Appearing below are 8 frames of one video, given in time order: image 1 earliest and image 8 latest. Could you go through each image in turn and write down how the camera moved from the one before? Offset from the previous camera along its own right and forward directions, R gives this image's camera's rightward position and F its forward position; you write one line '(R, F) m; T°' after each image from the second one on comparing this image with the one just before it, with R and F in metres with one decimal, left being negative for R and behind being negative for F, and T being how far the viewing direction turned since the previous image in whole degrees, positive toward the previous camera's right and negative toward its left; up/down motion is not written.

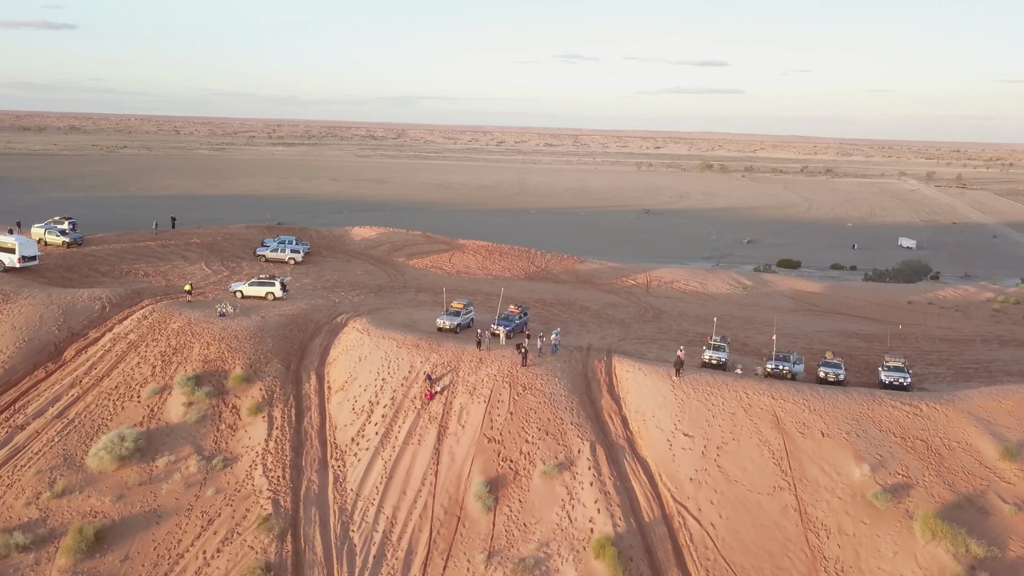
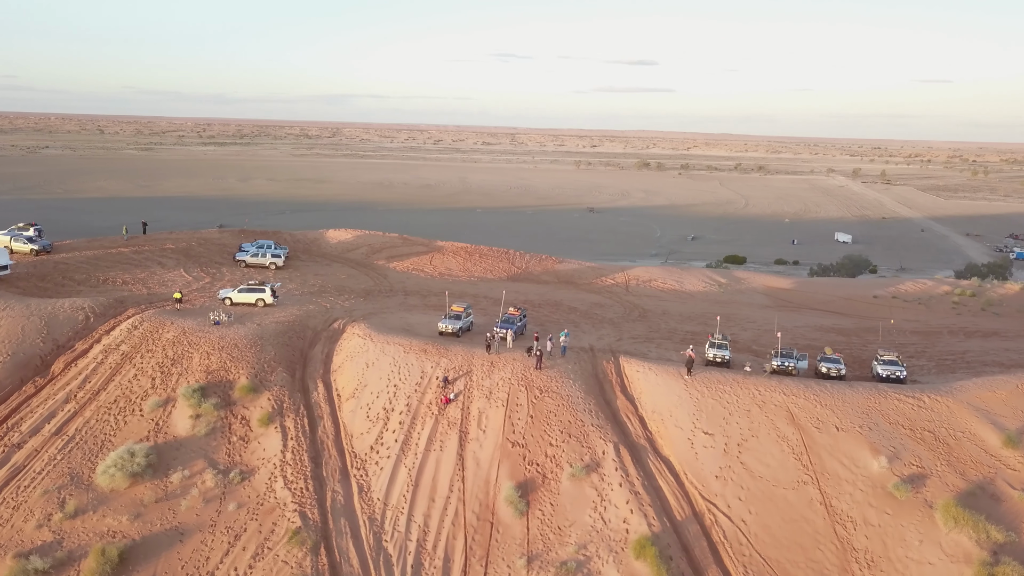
(-2.1, +0.1) m; +4°
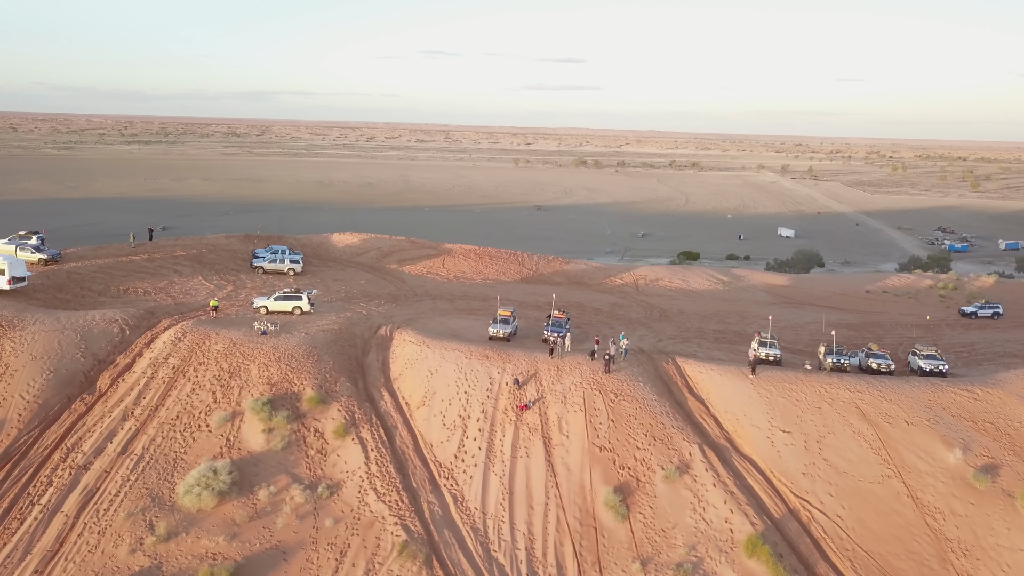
(-3.8, +0.1) m; +5°
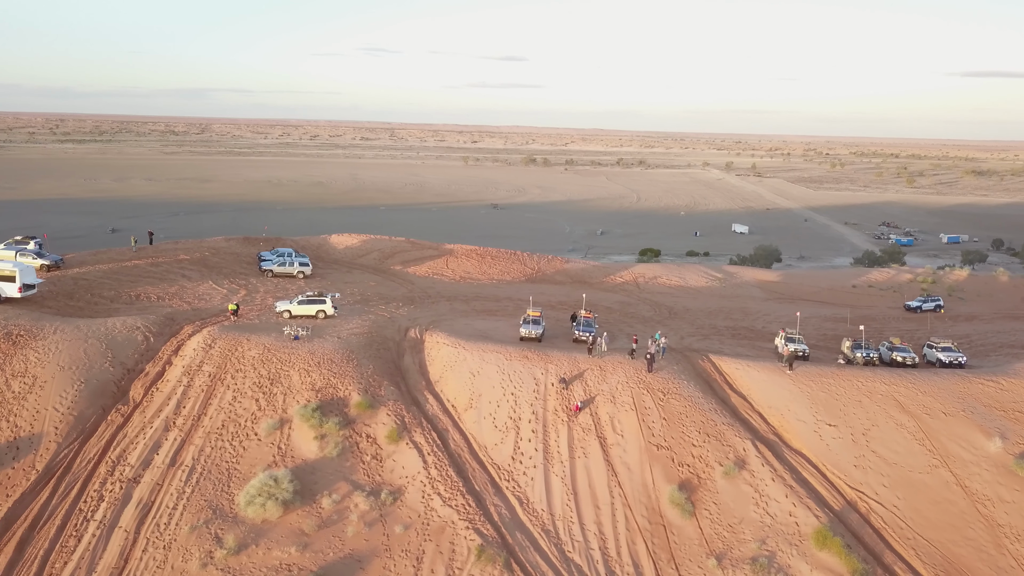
(-2.8, +0.1) m; +4°
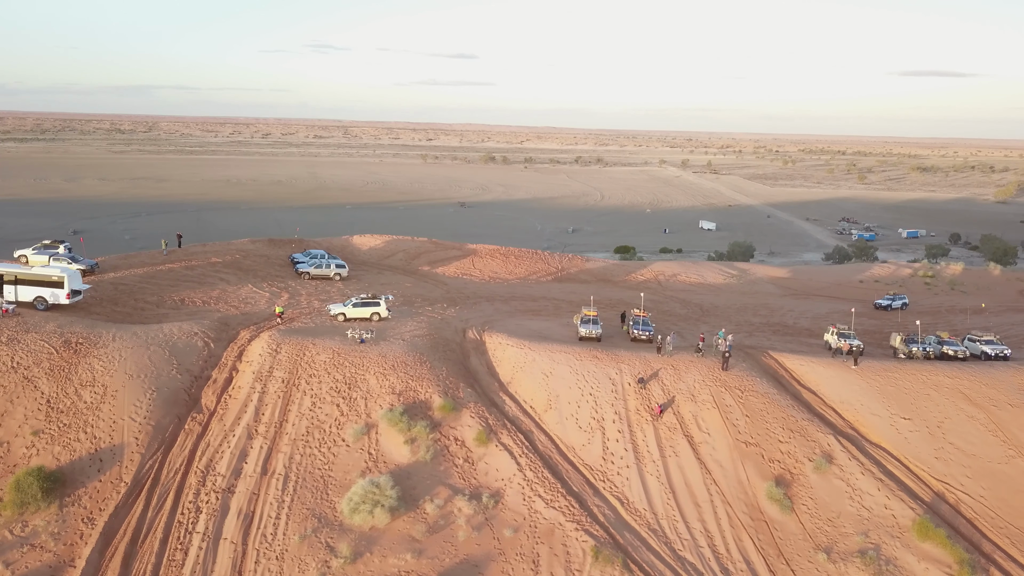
(-3.5, +0.1) m; +3°
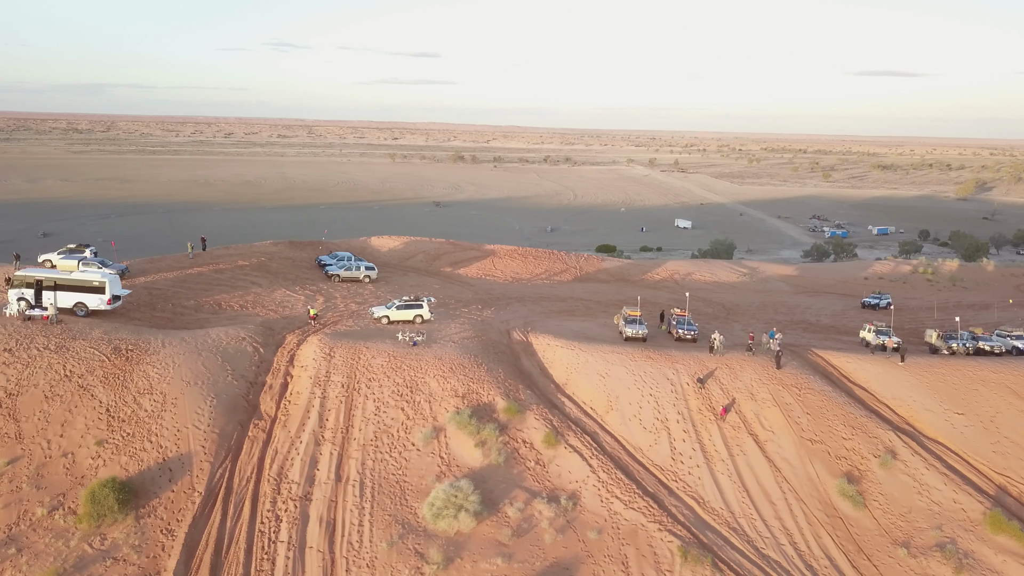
(-2.6, +0.1) m; +2°
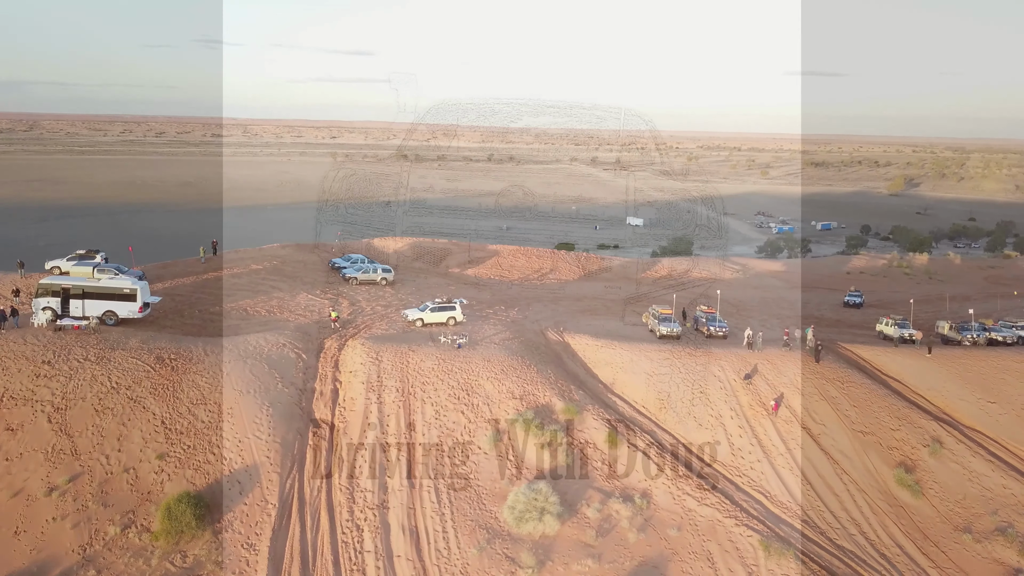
(-3.1, +0.2) m; +4°
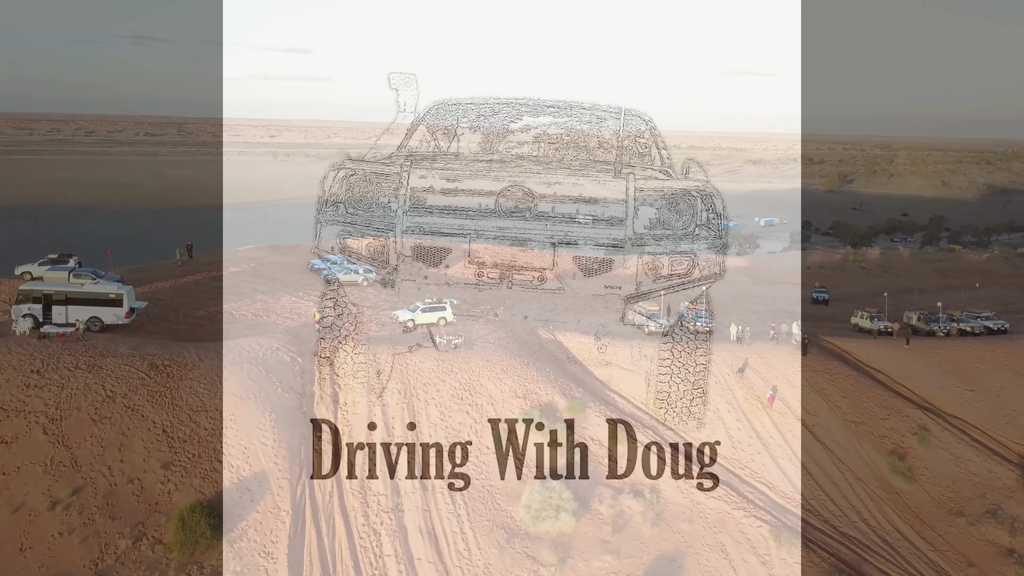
(-1.6, 0.0) m; +4°
